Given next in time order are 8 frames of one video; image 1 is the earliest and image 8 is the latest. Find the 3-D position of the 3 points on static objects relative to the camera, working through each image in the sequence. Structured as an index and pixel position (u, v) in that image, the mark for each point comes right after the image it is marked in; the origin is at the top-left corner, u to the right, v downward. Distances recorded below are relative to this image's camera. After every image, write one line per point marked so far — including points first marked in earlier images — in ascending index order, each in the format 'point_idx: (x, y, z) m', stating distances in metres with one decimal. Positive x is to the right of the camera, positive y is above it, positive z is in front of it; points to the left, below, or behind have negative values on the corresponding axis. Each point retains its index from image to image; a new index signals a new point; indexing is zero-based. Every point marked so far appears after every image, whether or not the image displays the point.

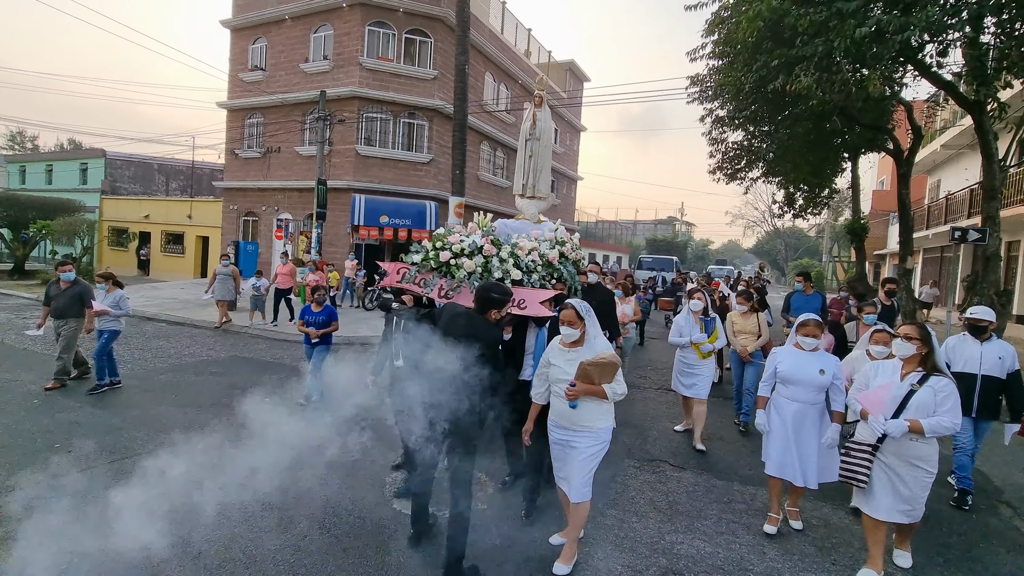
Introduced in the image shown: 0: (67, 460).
0: (-3.8, -1.5, +4.5) m
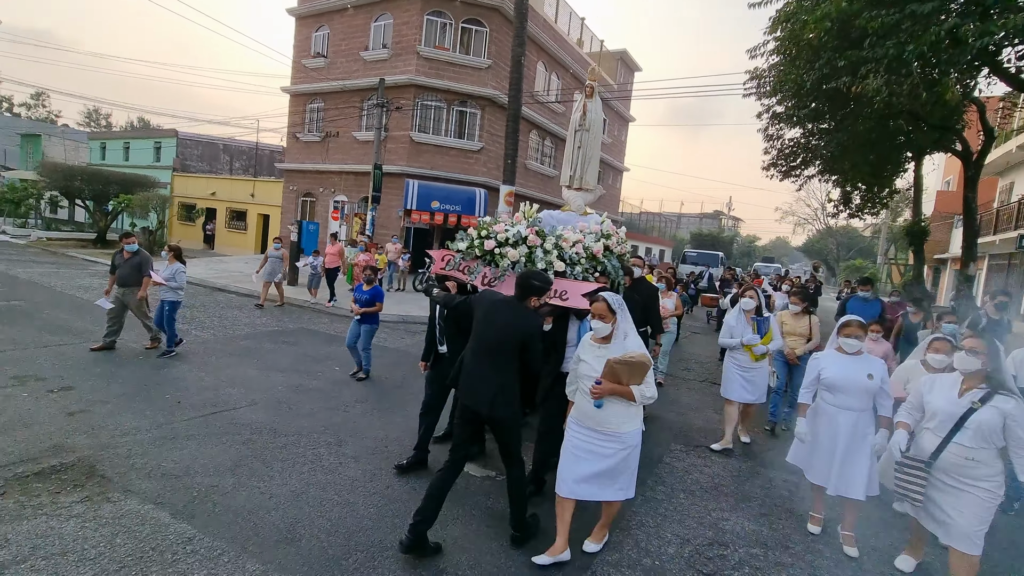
0: (-3.3, -1.2, +5.2) m
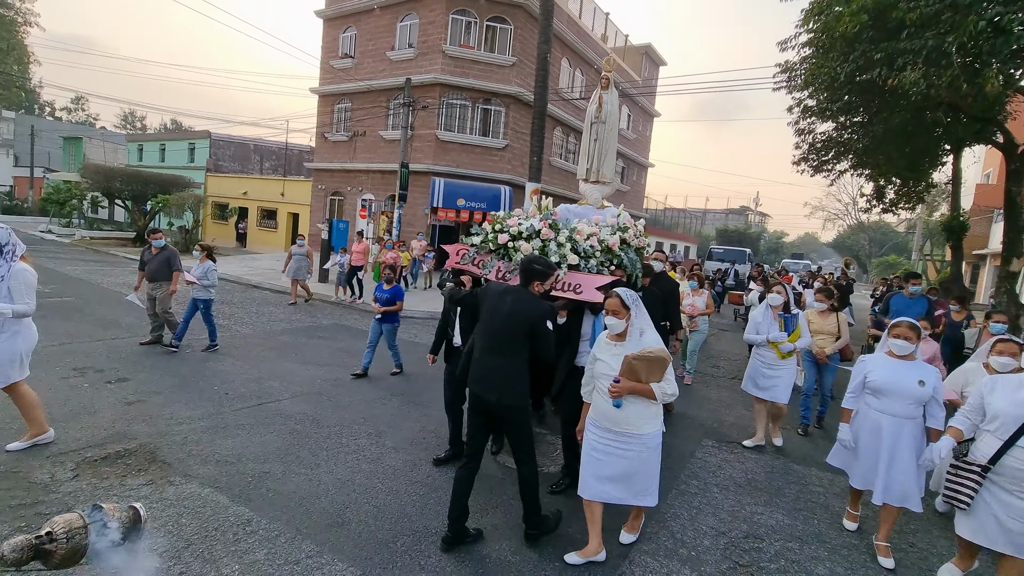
0: (-3.0, -1.1, +5.4) m
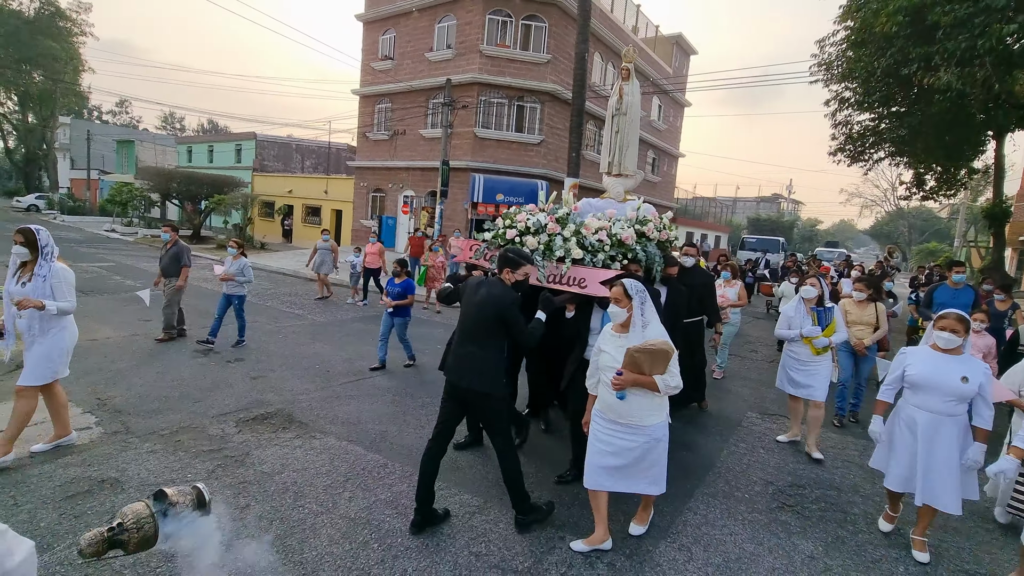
0: (-2.2, -1.1, +6.3) m
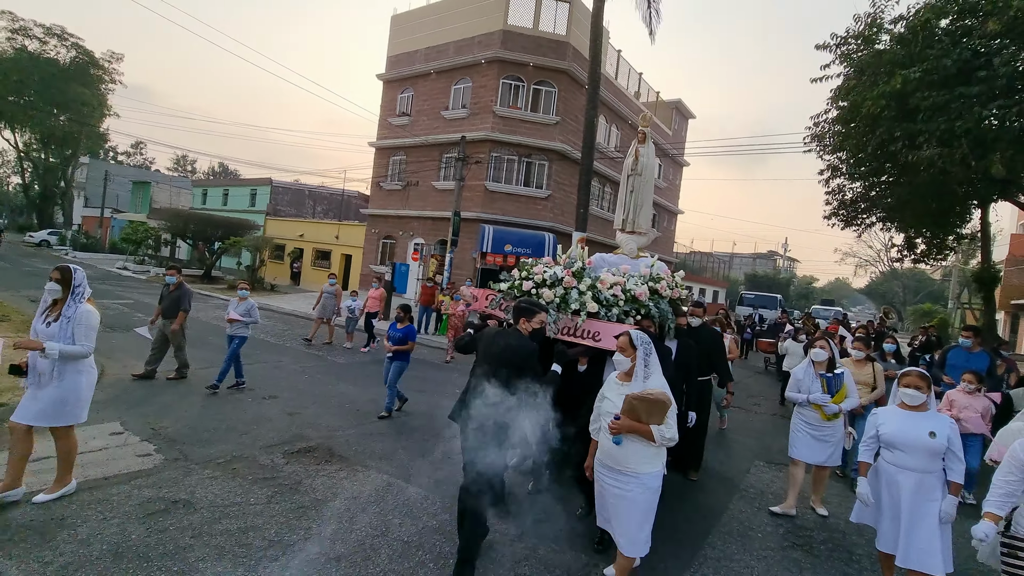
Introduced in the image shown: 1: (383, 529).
0: (-2.0, -1.6, +6.6) m
1: (-0.9, -1.8, +3.6) m
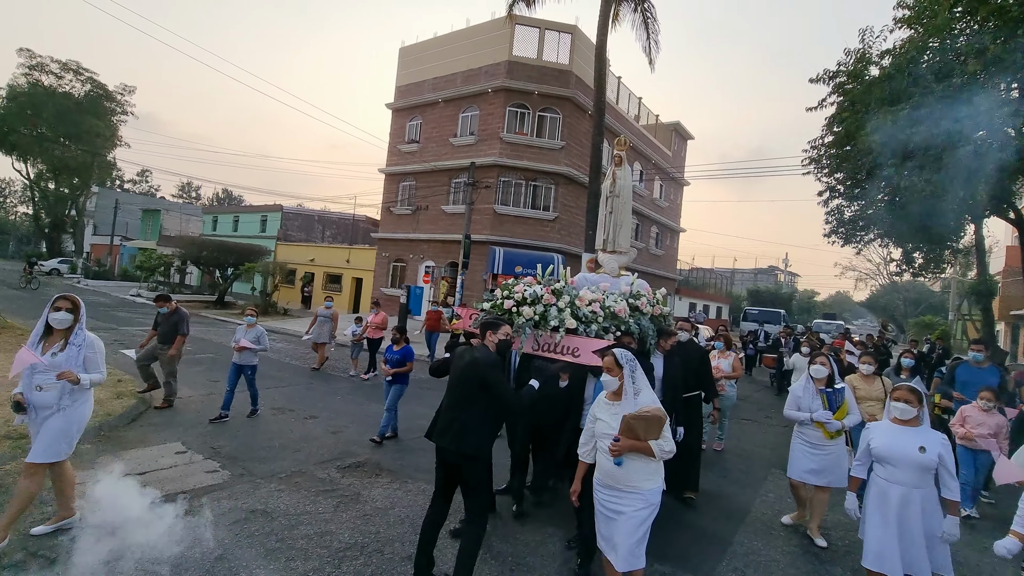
0: (-1.6, -2.0, +7.0) m
1: (-0.6, -2.0, +4.0) m
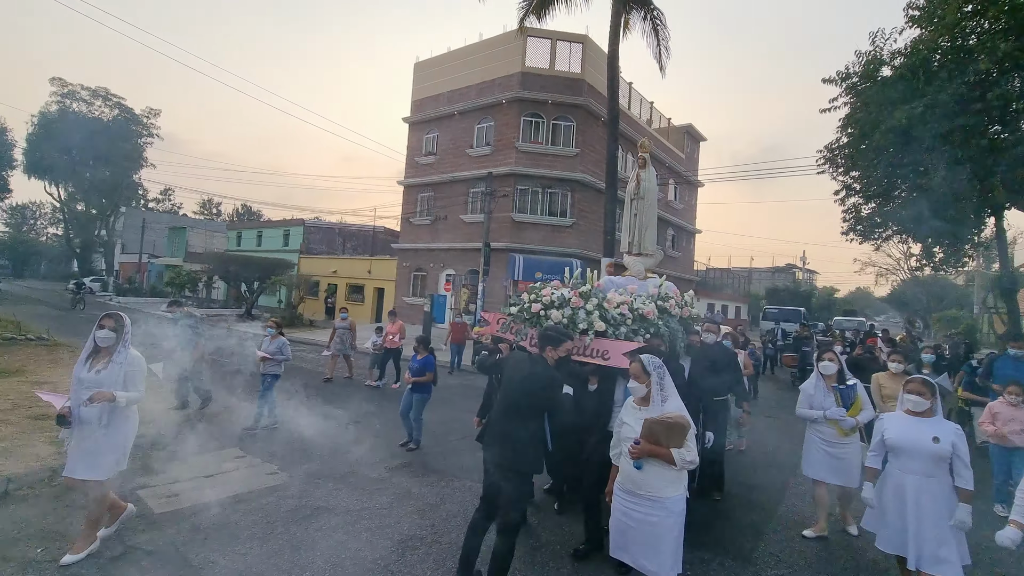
0: (-1.1, -2.1, +7.4) m
1: (-0.2, -2.1, +4.4) m
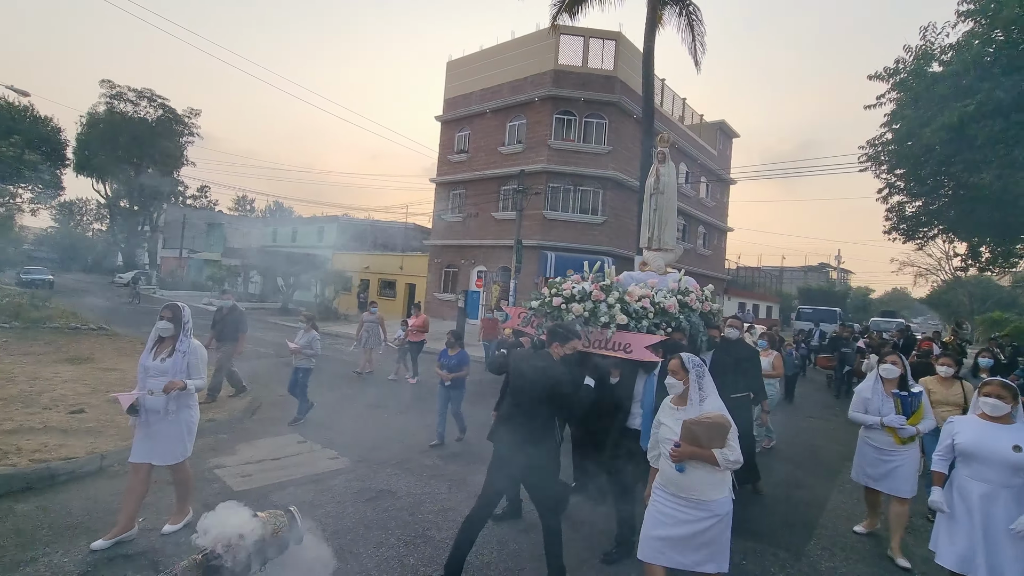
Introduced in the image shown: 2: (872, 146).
0: (-0.5, -2.1, +7.6) m
1: (+0.3, -2.0, +4.5) m
2: (+9.3, +3.6, +13.0) m
